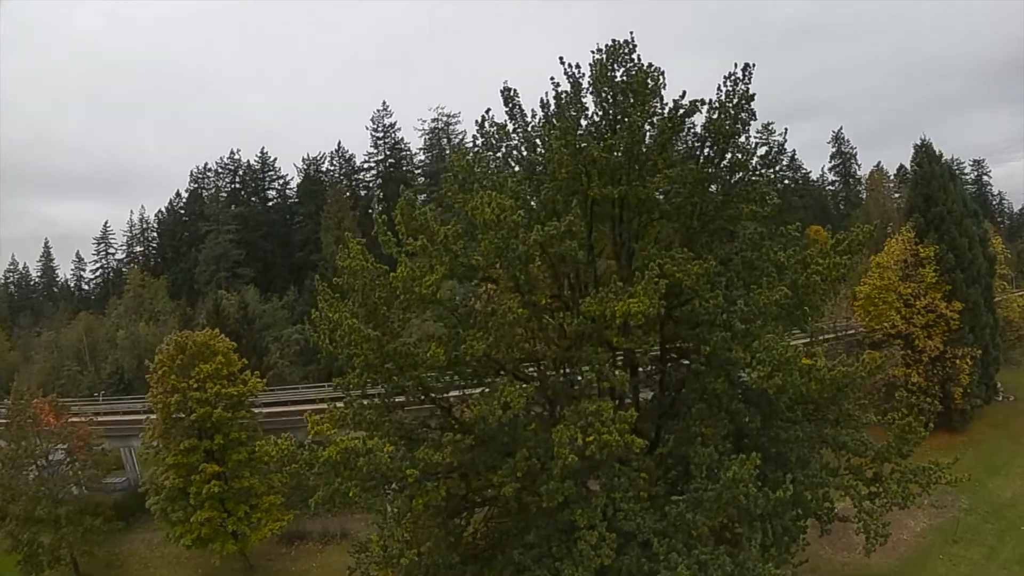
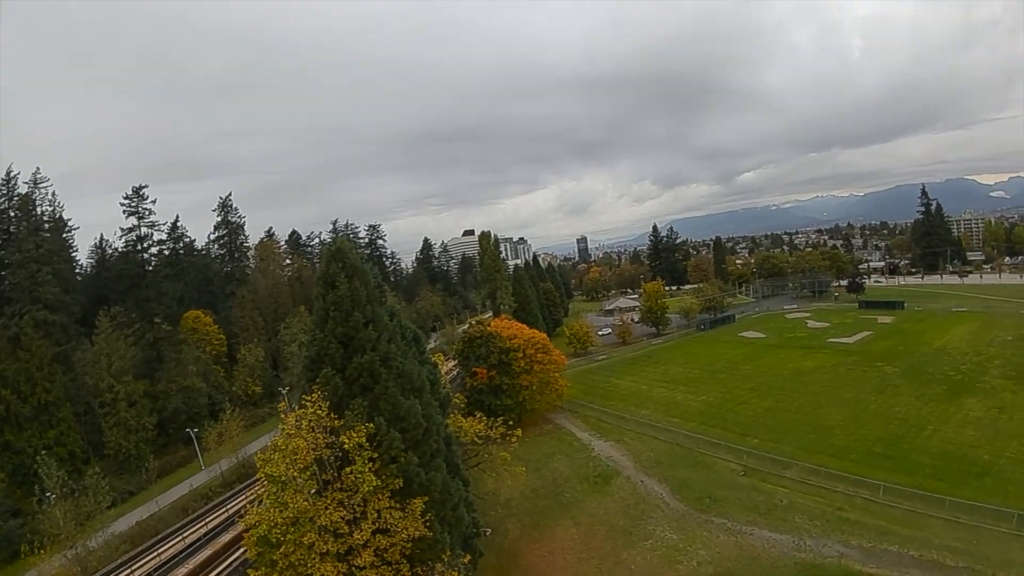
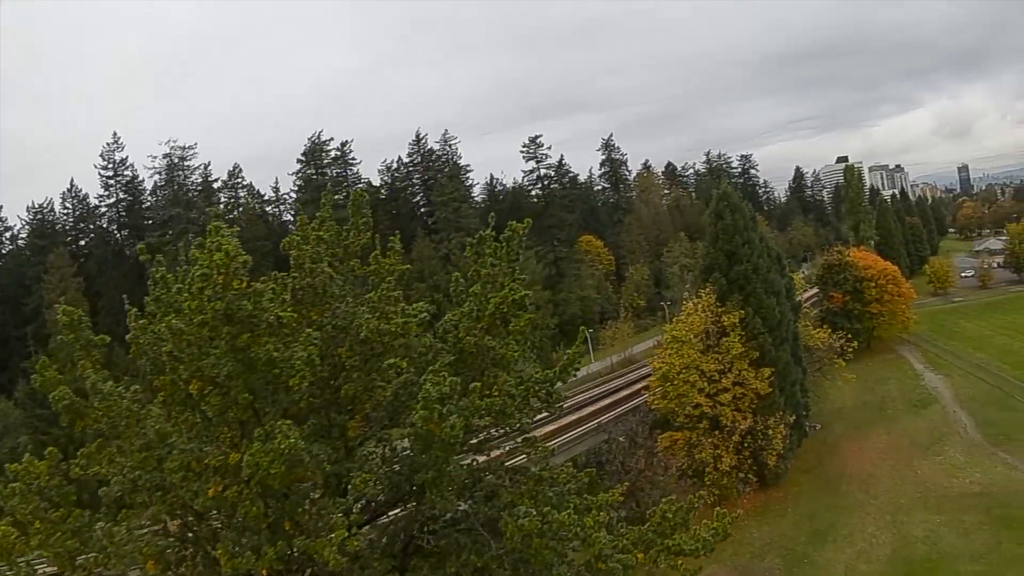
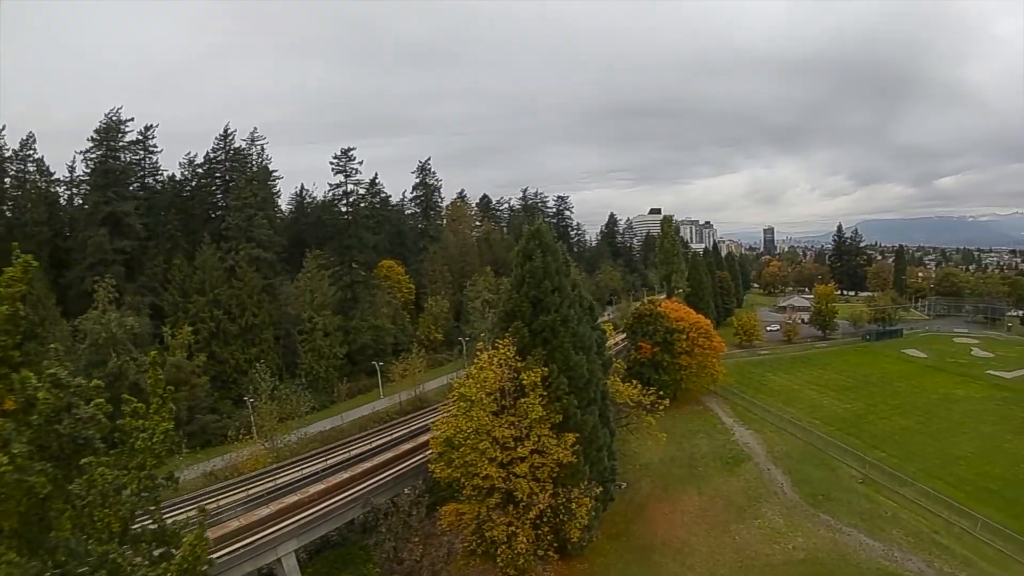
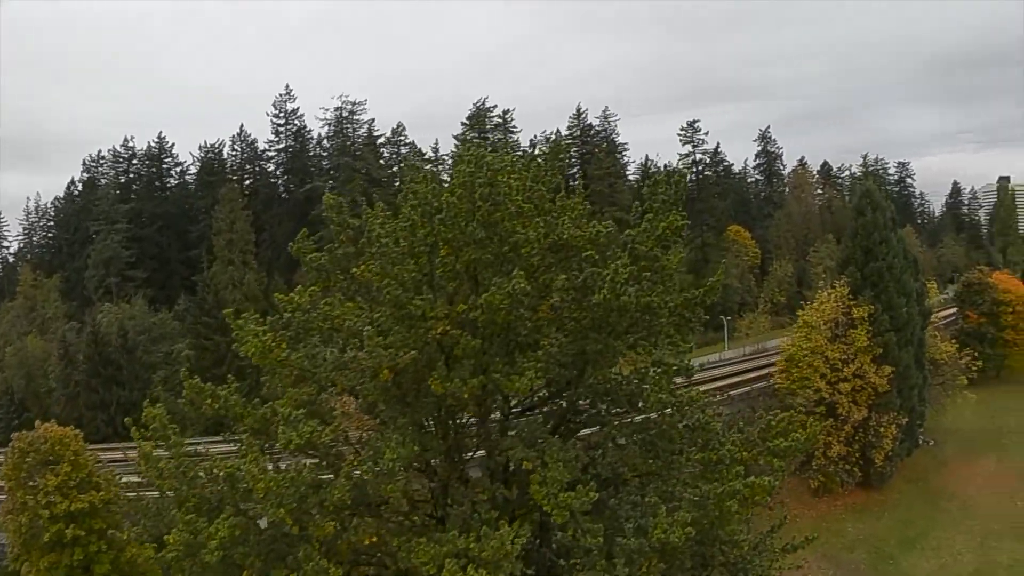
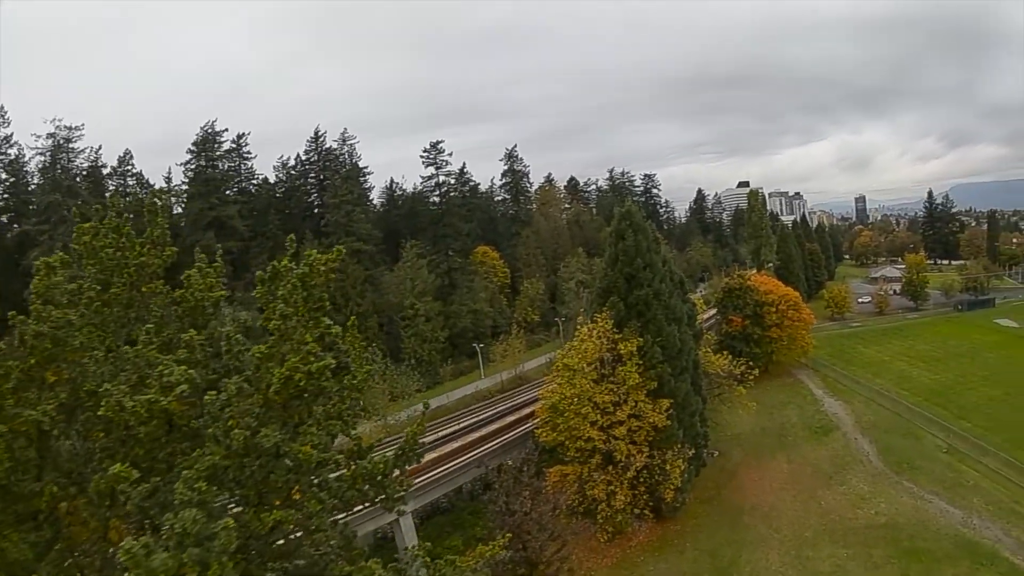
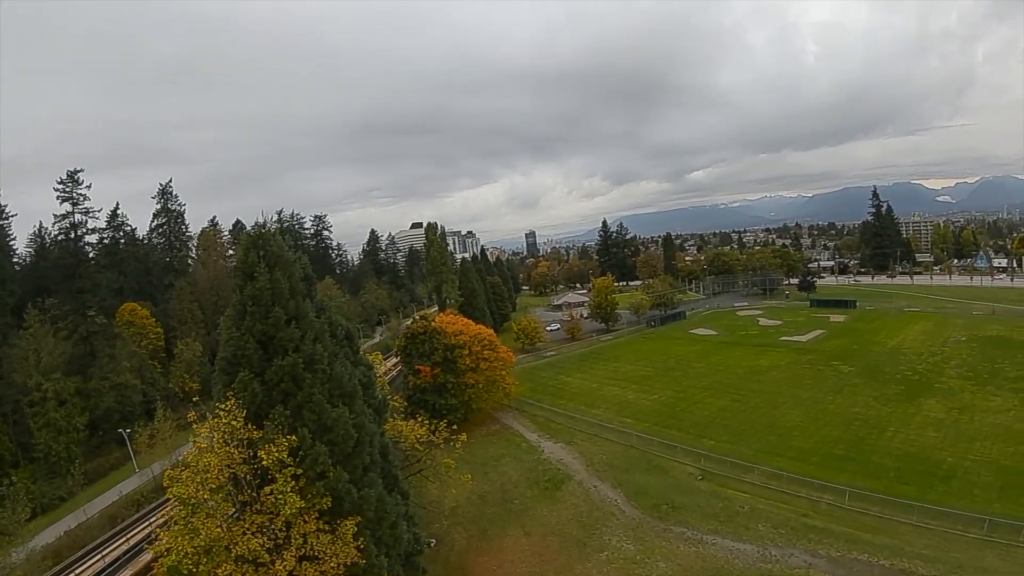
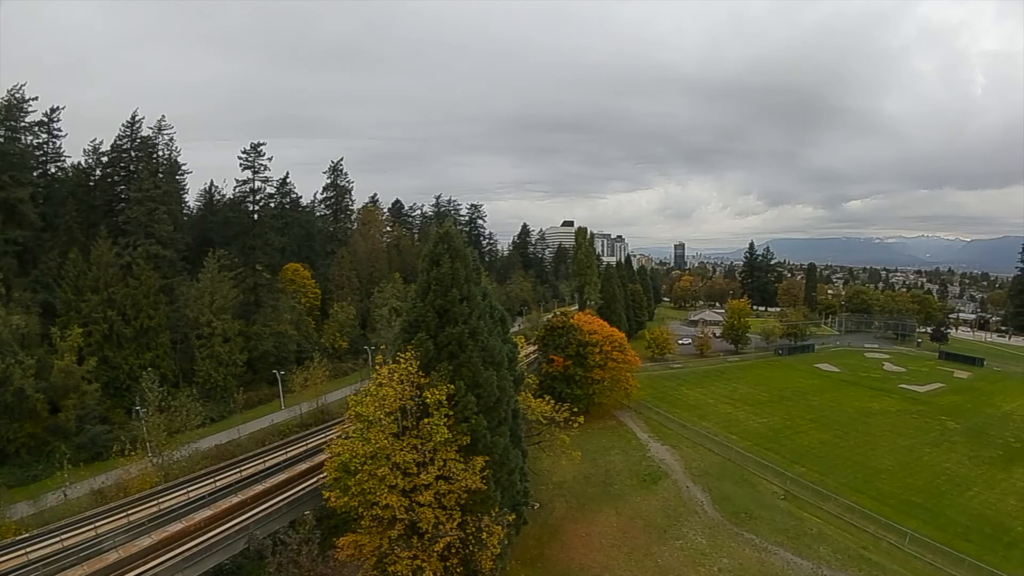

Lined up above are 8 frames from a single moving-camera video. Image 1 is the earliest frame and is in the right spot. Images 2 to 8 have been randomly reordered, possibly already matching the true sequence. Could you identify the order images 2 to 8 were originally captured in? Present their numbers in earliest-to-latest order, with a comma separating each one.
5, 3, 6, 4, 8, 2, 7
